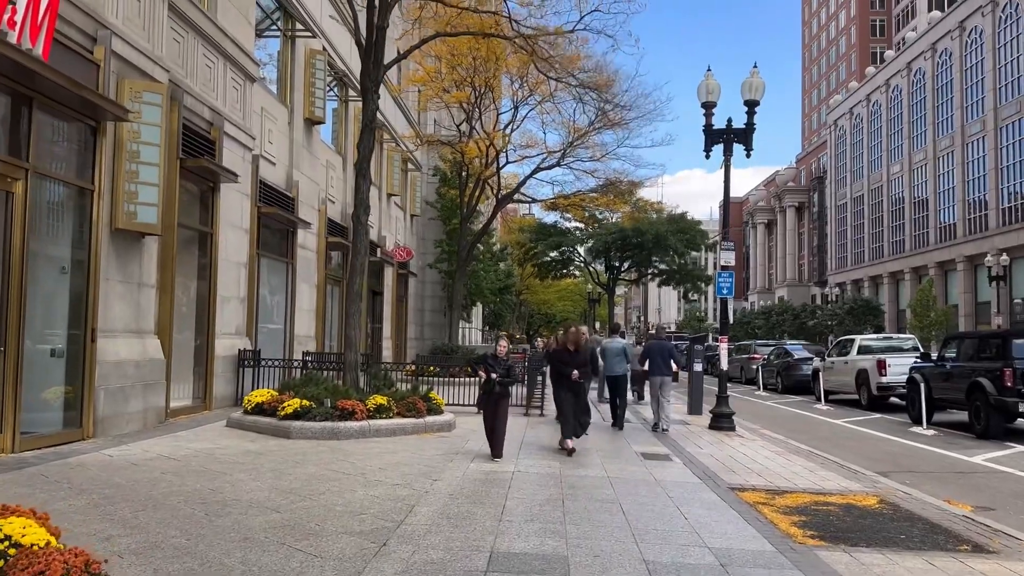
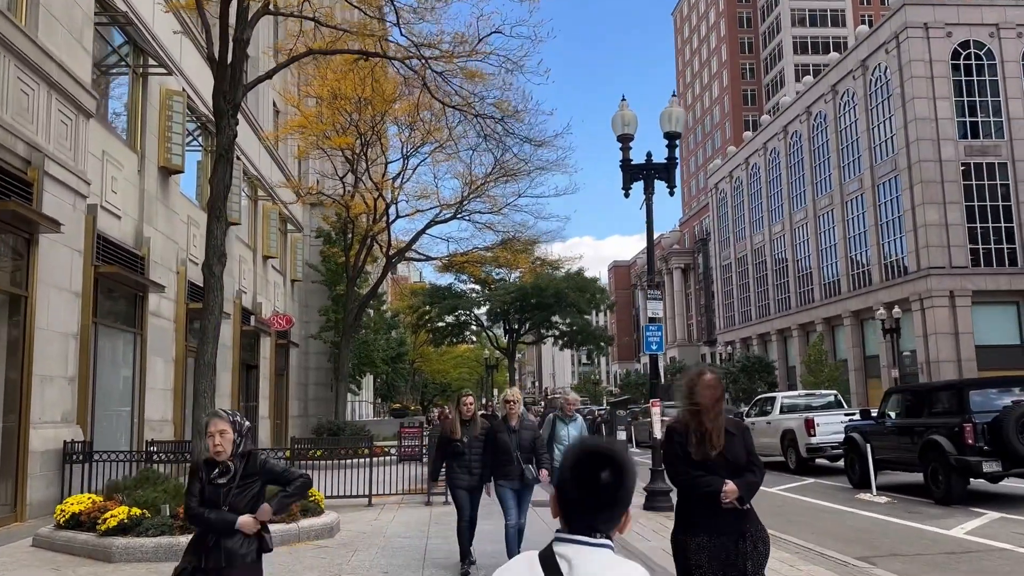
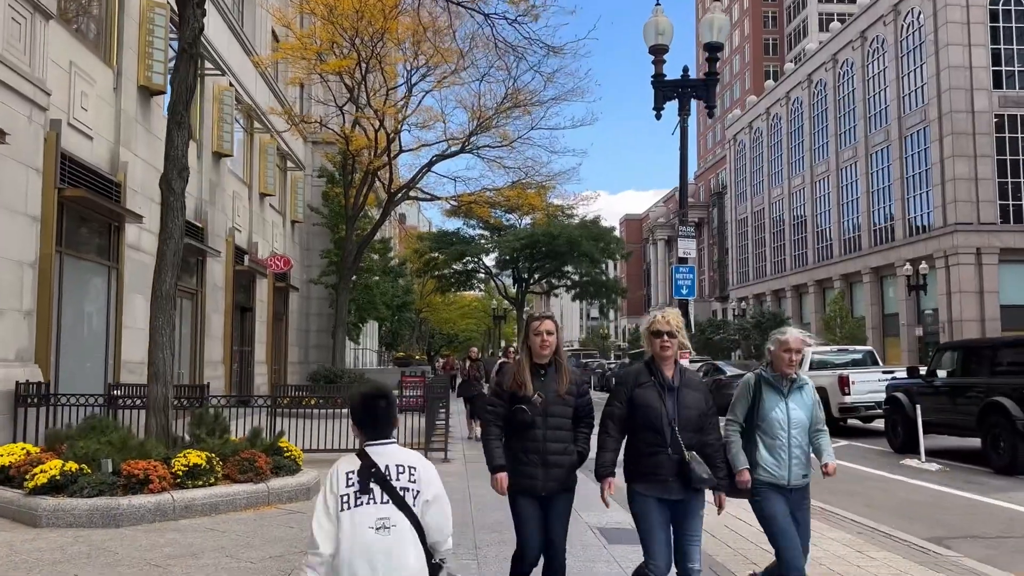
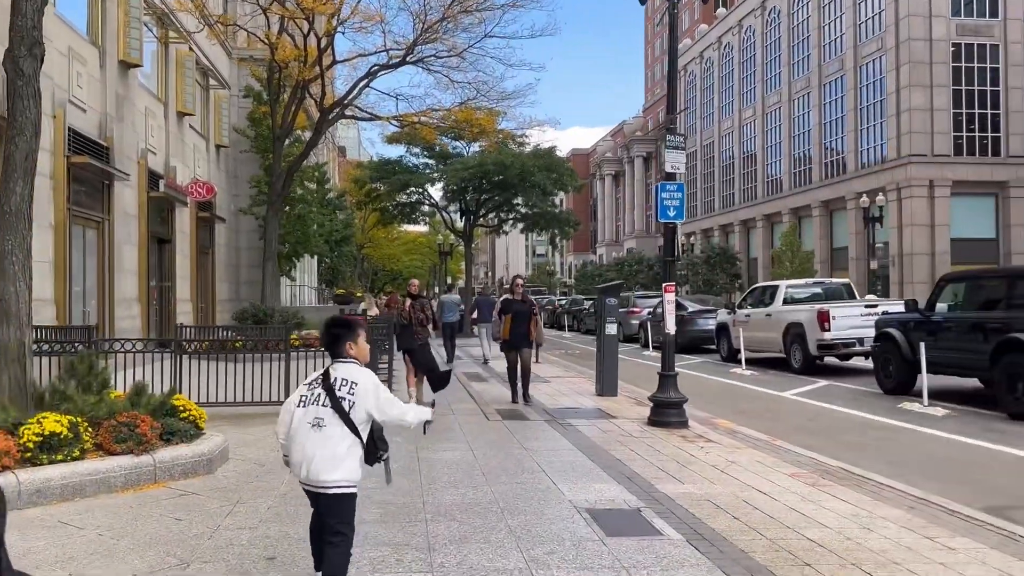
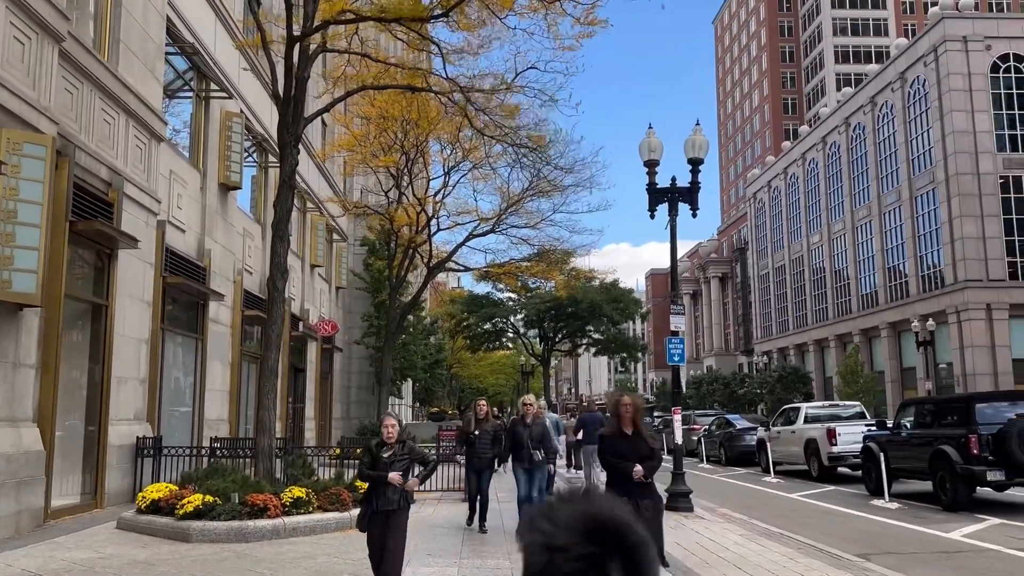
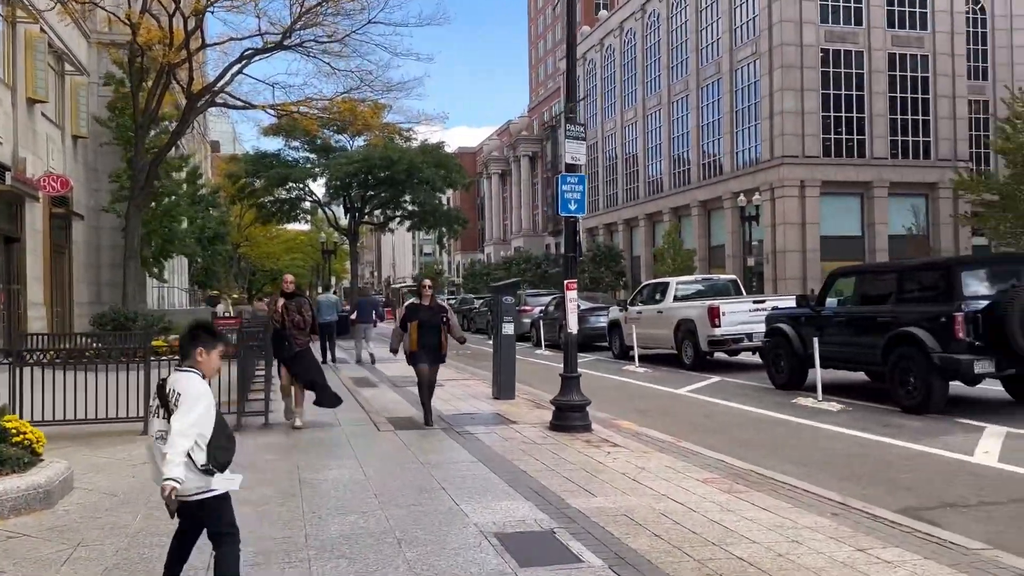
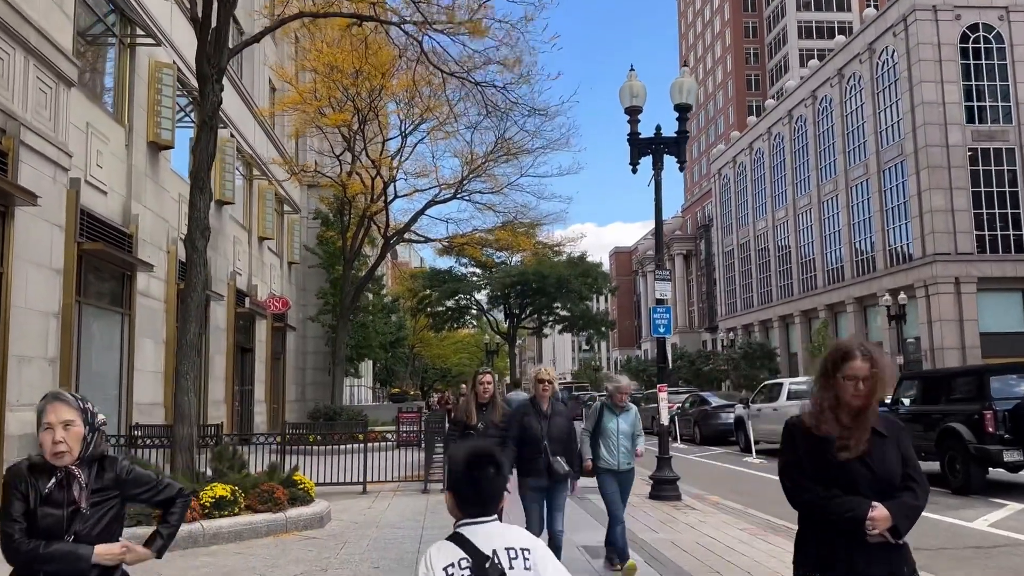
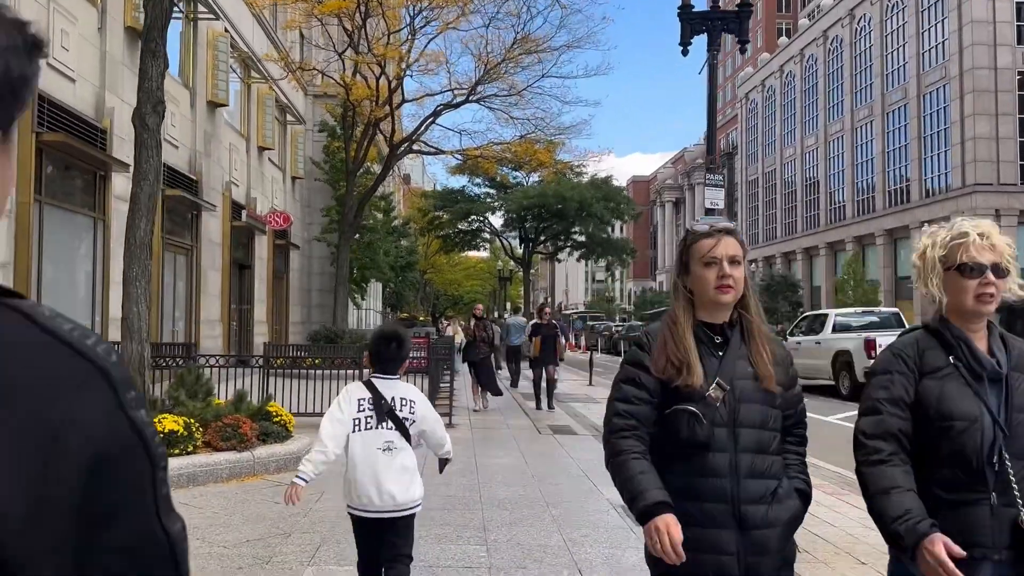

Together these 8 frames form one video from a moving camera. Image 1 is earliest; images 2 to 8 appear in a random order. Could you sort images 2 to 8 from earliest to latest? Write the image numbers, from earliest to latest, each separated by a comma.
5, 2, 7, 3, 8, 4, 6
